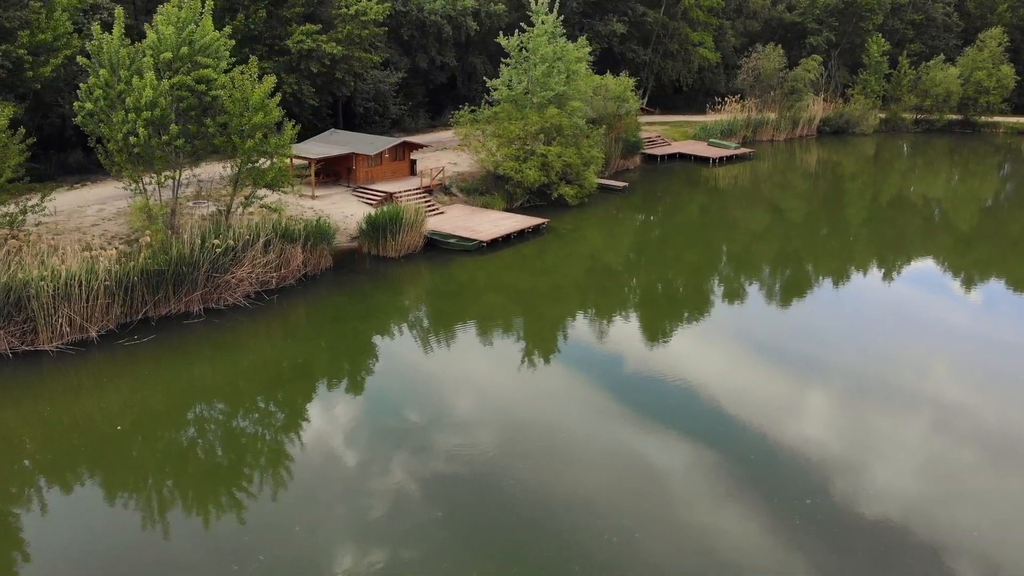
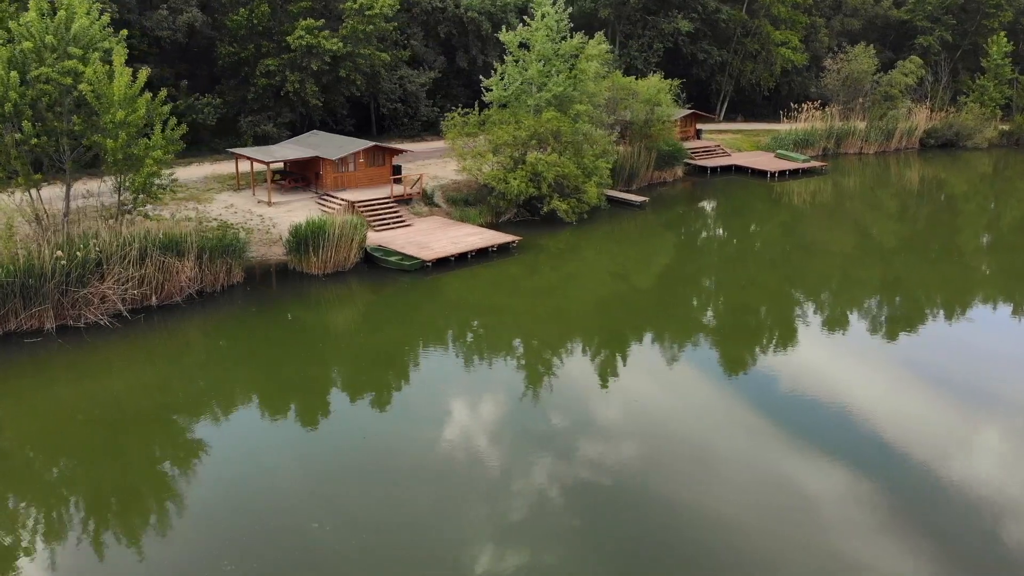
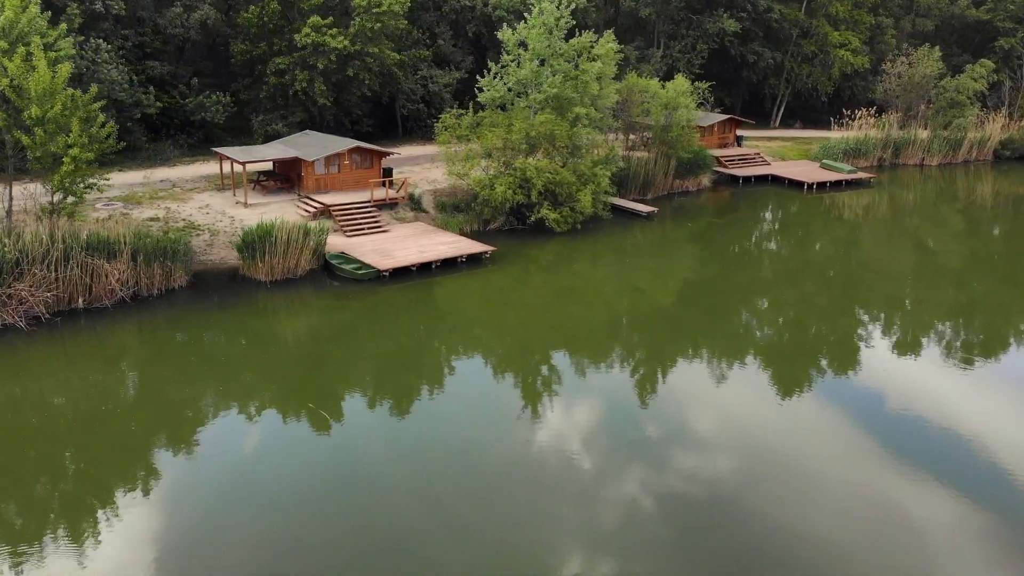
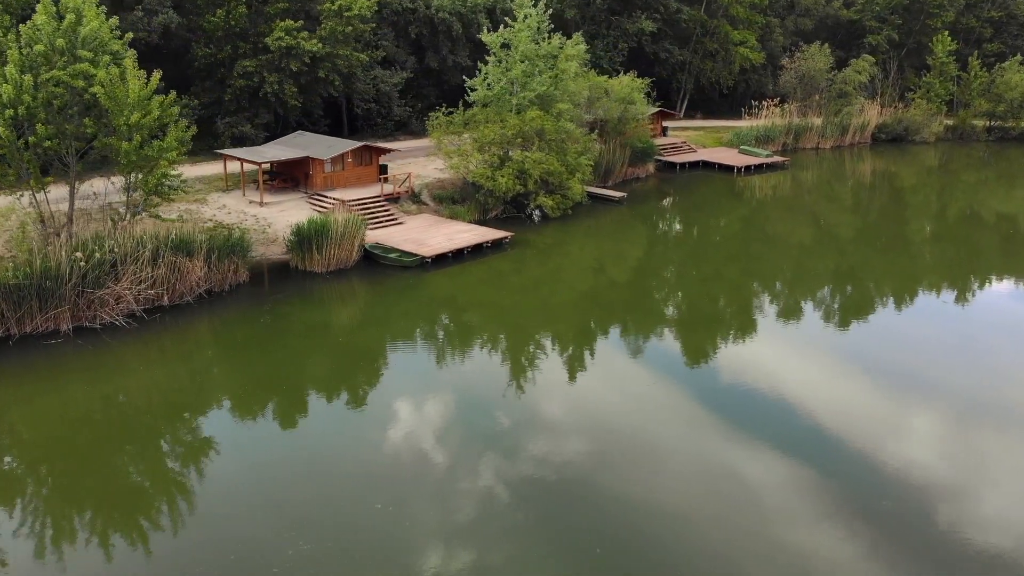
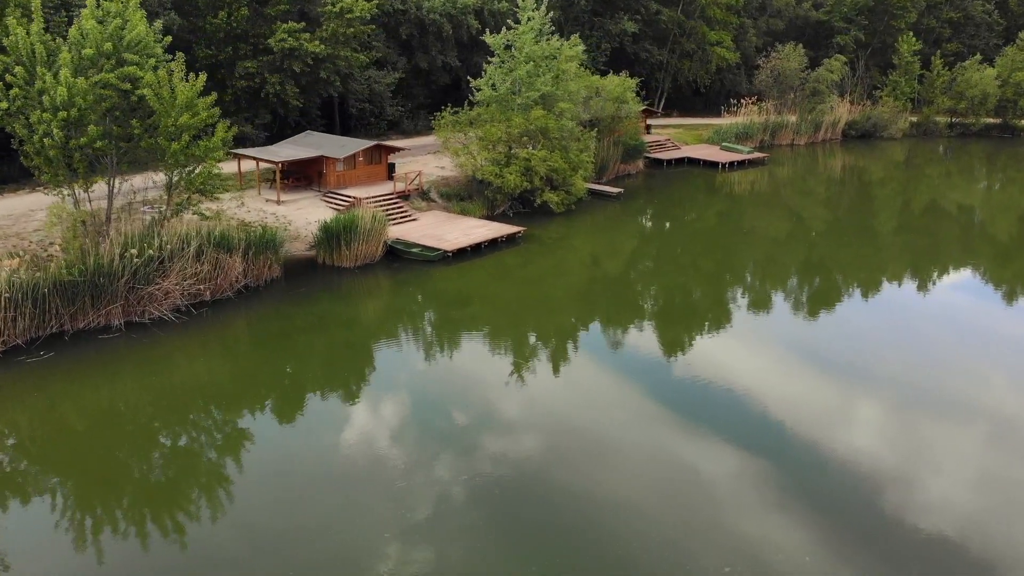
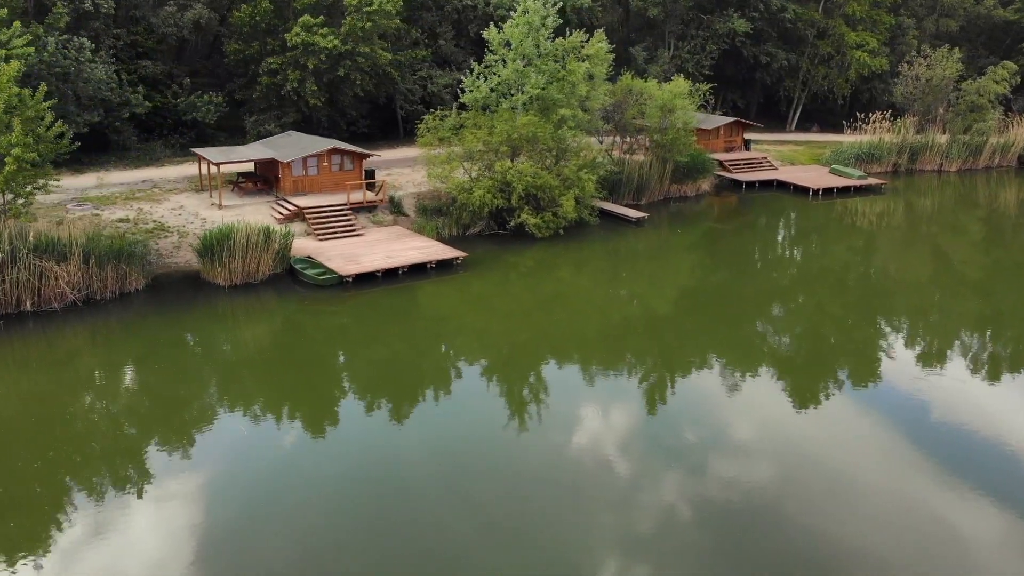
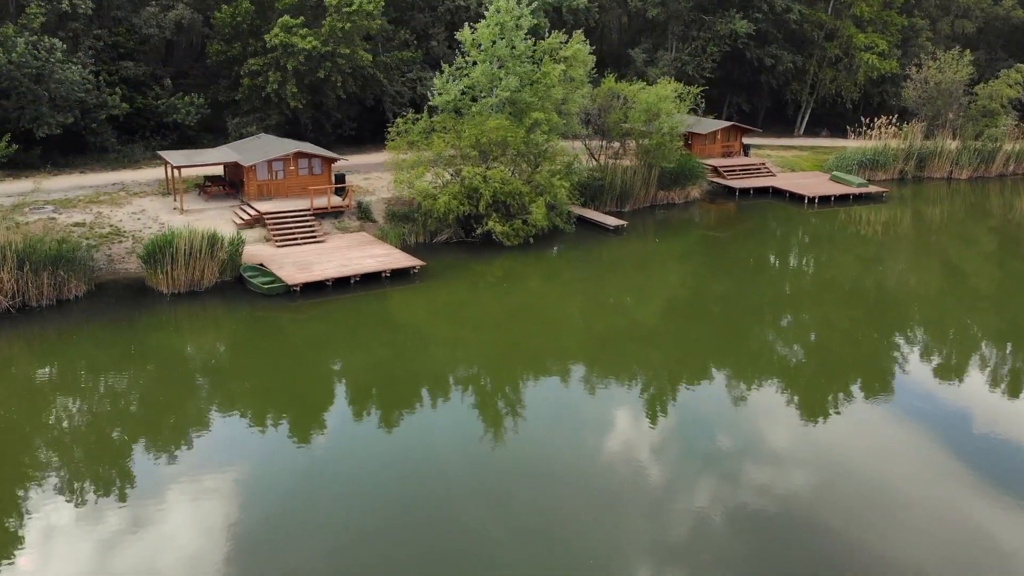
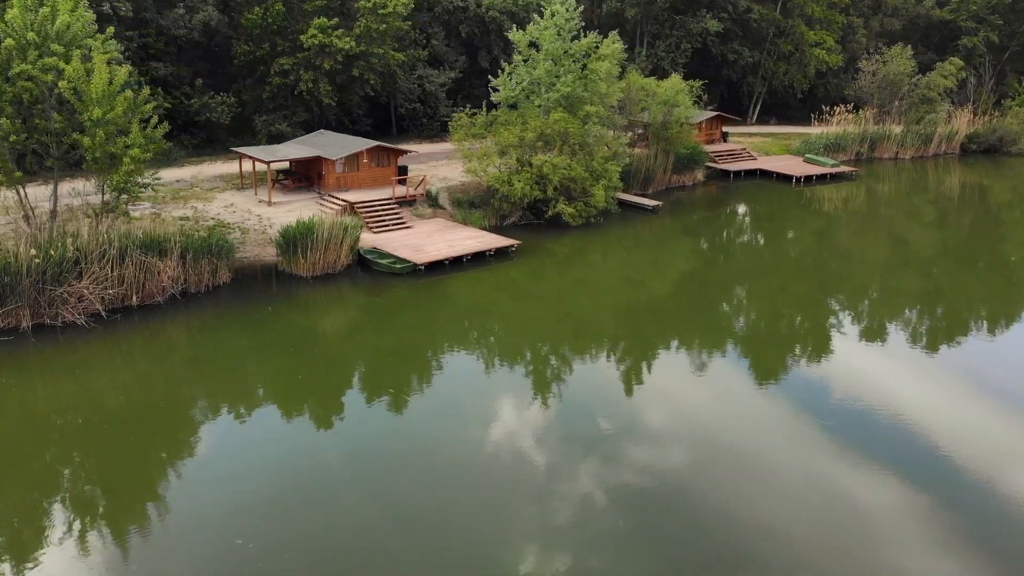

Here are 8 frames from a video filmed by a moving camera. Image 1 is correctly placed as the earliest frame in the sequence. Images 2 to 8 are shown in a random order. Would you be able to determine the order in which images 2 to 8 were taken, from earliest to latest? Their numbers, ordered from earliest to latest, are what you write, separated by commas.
5, 4, 2, 8, 3, 6, 7
